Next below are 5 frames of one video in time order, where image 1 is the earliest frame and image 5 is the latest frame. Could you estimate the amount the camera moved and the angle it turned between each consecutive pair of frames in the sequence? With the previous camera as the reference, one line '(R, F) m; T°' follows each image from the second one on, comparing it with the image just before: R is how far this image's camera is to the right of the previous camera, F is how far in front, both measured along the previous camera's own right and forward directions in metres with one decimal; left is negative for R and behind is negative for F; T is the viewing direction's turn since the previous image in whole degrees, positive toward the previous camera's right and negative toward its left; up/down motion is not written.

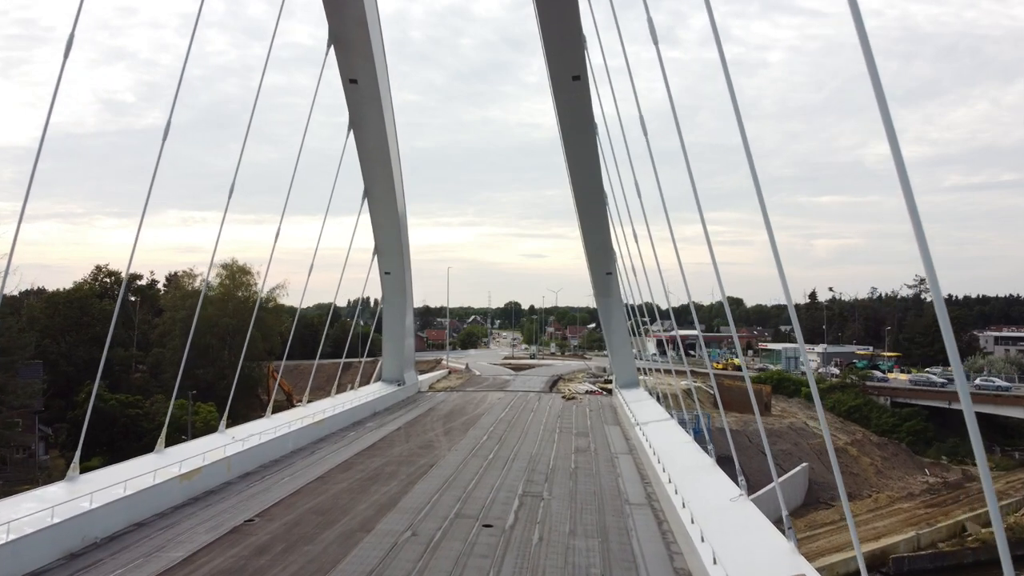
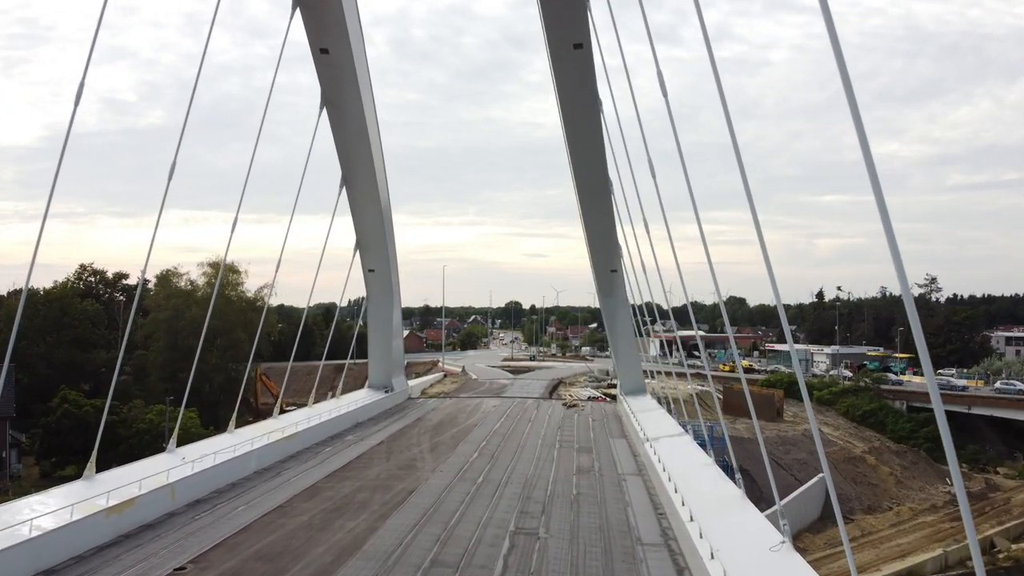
(0.0, +0.5) m; 0°
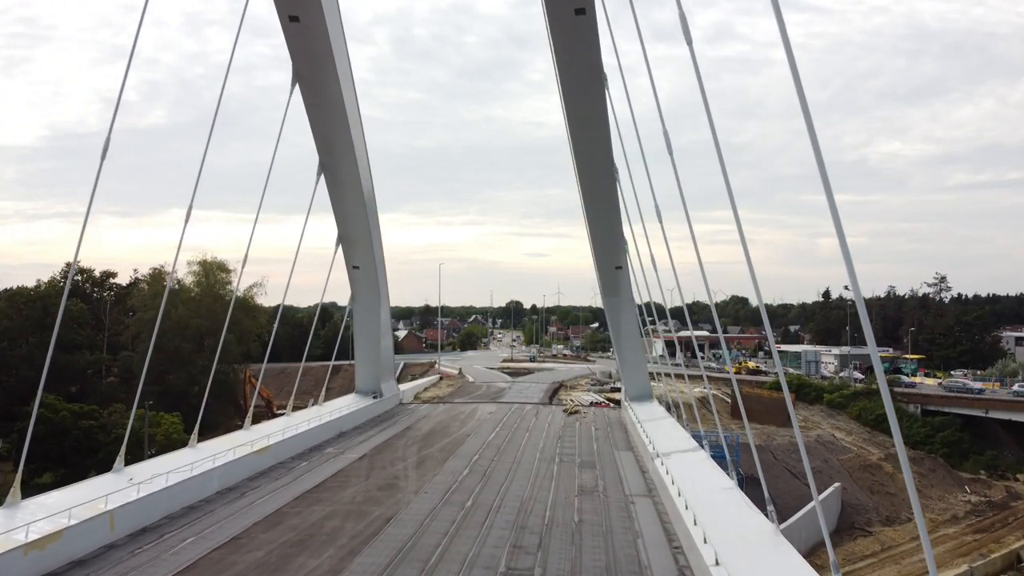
(0.0, +0.4) m; 0°
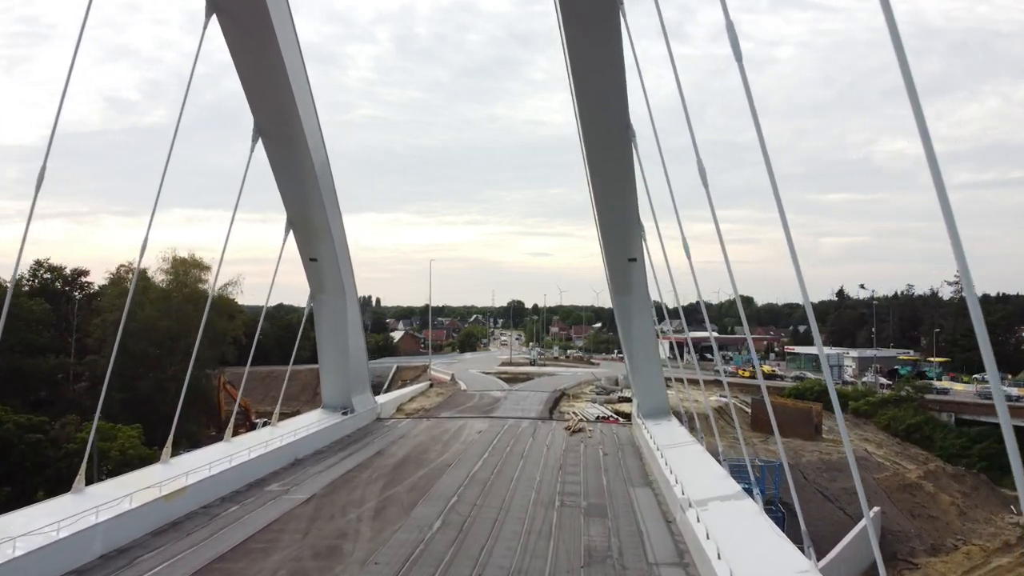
(+0.1, +0.8) m; 0°
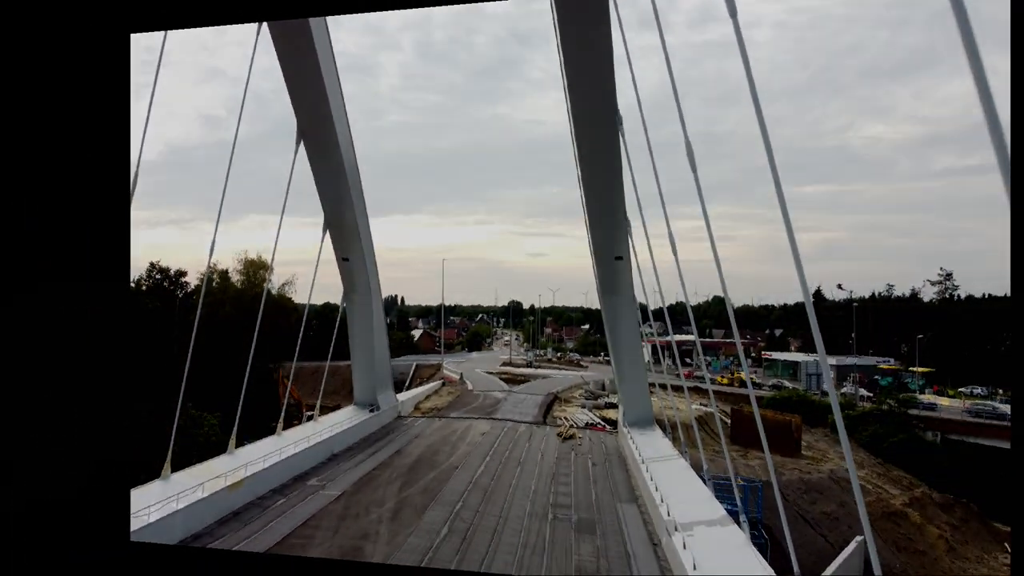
(0.0, -0.7) m; -1°
